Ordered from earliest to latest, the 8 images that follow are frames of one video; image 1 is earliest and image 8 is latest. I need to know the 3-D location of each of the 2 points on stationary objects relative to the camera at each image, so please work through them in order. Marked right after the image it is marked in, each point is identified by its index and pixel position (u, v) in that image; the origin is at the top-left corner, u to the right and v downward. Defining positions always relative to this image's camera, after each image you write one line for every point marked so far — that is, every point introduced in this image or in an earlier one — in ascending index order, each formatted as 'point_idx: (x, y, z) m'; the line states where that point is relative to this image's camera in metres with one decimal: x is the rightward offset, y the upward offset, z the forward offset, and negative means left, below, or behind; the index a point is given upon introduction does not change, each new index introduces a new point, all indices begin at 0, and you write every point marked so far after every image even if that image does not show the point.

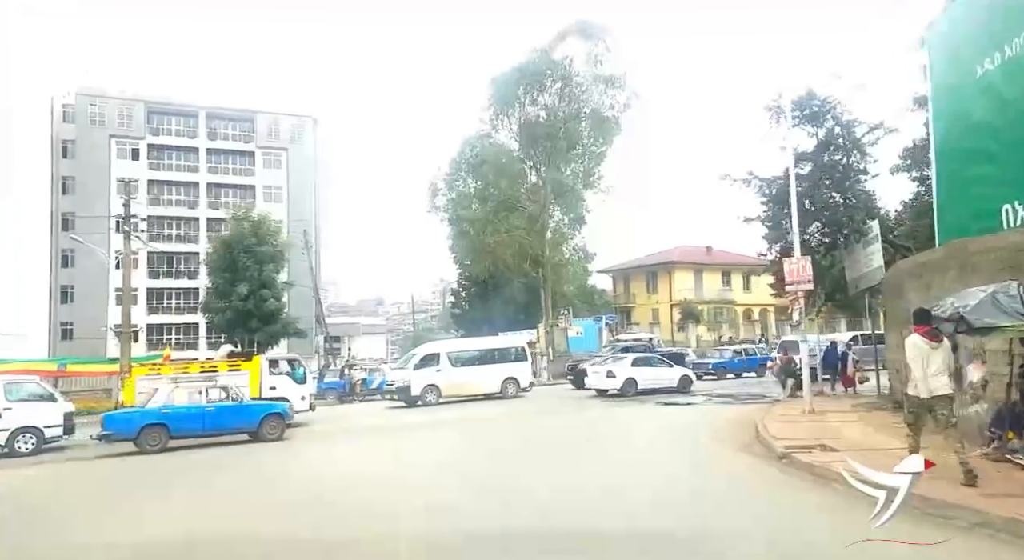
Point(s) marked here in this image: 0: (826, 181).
0: (+7.5, +2.4, +19.3) m
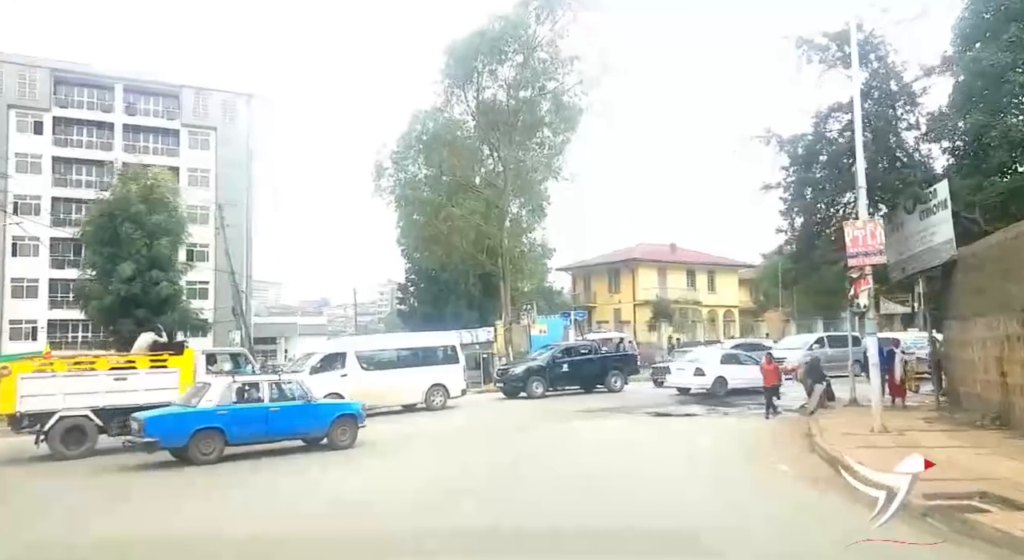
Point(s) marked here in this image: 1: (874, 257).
0: (+6.8, +2.8, +15.5) m
1: (+4.9, +0.3, +11.2) m
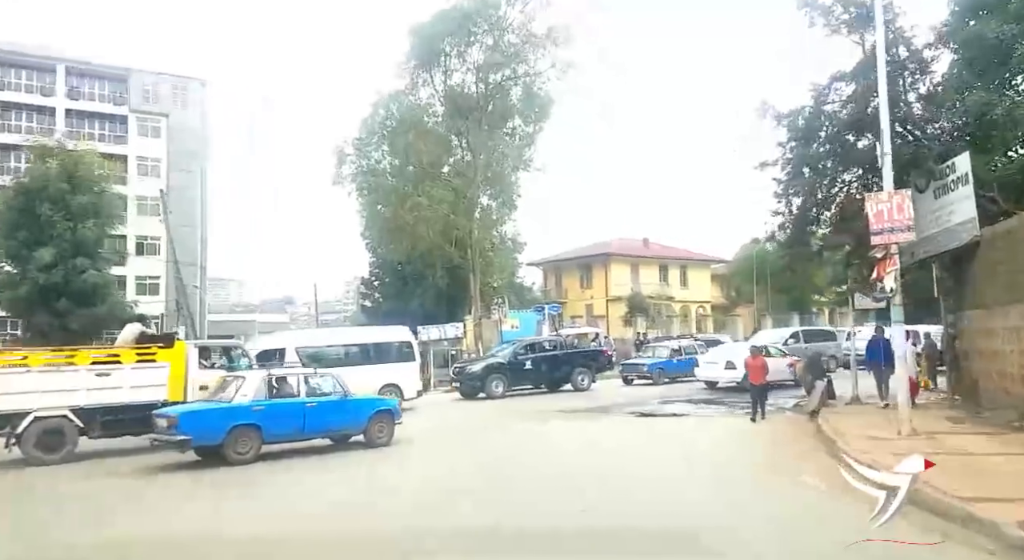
0: (+6.3, +3.0, +14.1) m
1: (+4.6, +0.5, +9.7) m
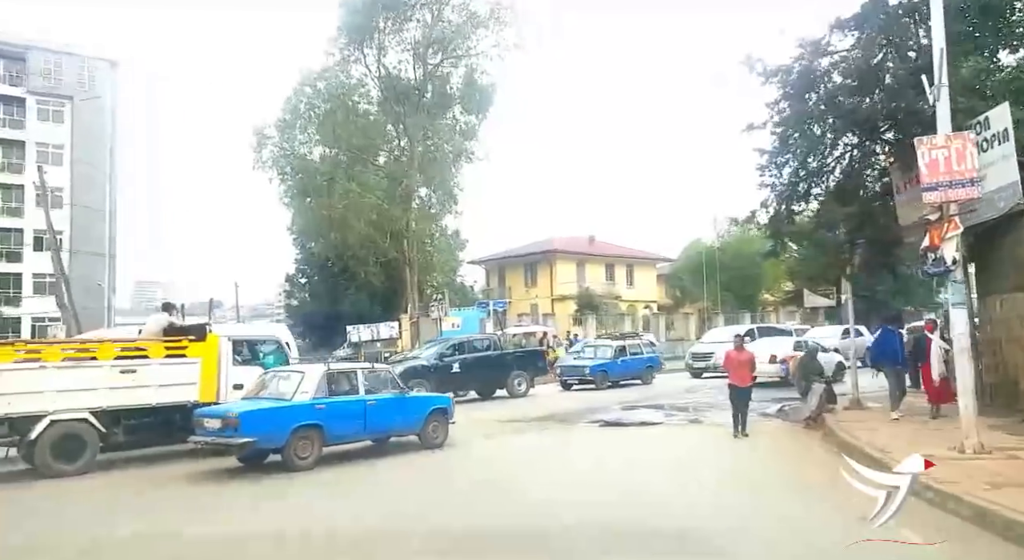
0: (+5.5, +3.3, +12.0) m
1: (+4.1, +0.8, +7.5) m
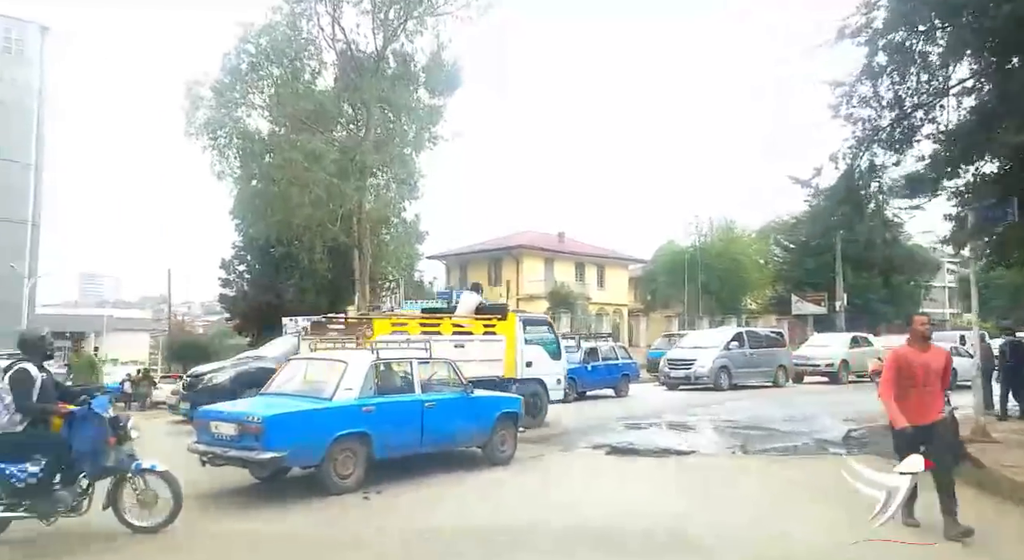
0: (+5.4, +3.5, +8.4) m
1: (+4.2, +1.1, +3.7) m
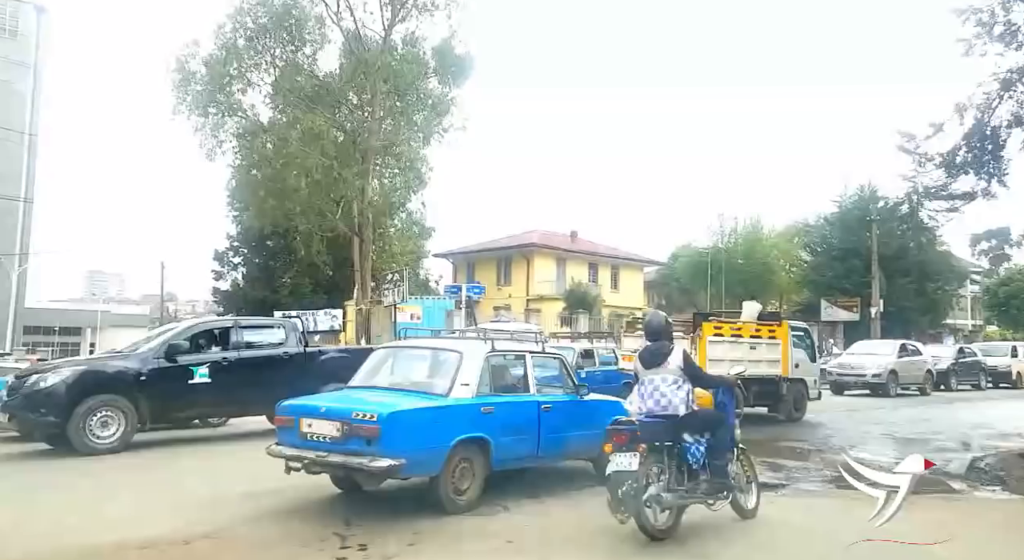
0: (+5.8, +3.7, +6.1) m
1: (+4.5, +1.3, +1.5) m
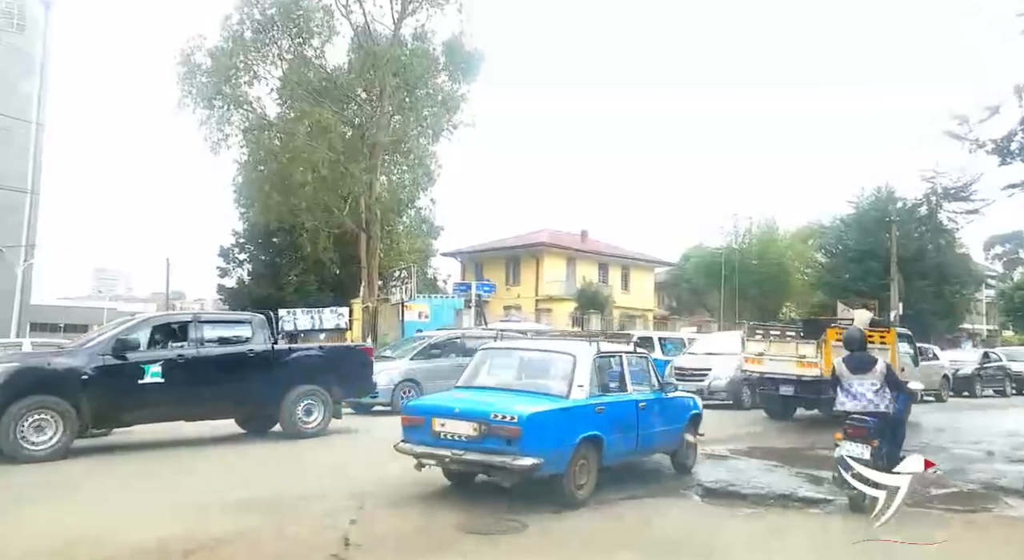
0: (+5.9, +3.7, +5.4) m
1: (+4.6, +1.4, +0.8) m
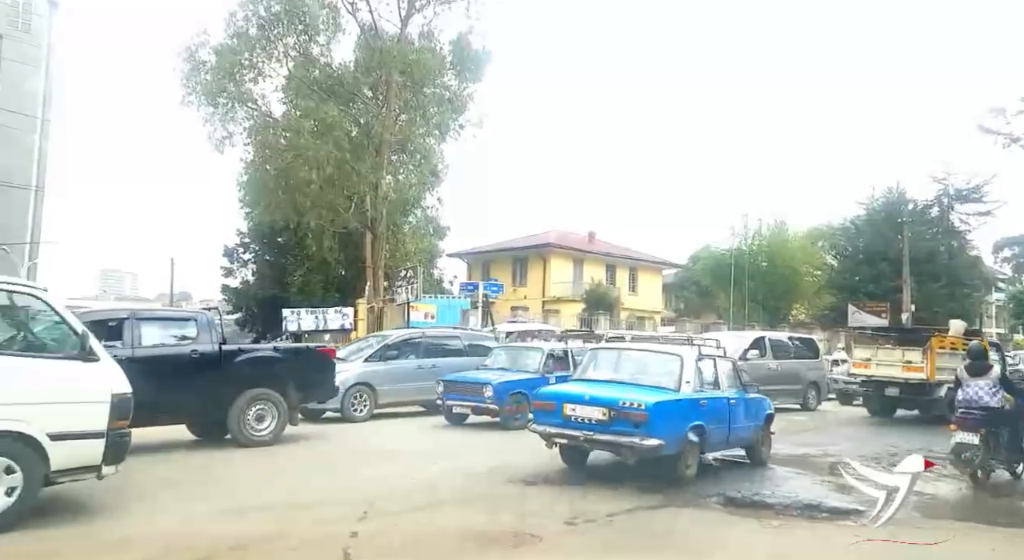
0: (+6.0, +3.7, +5.0) m
1: (+4.6, +1.4, +0.4) m
